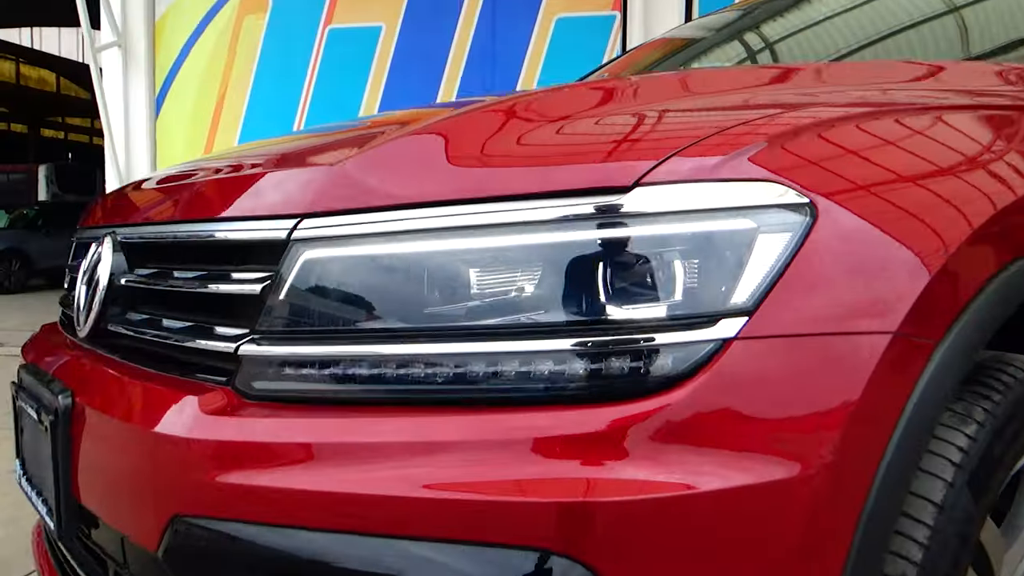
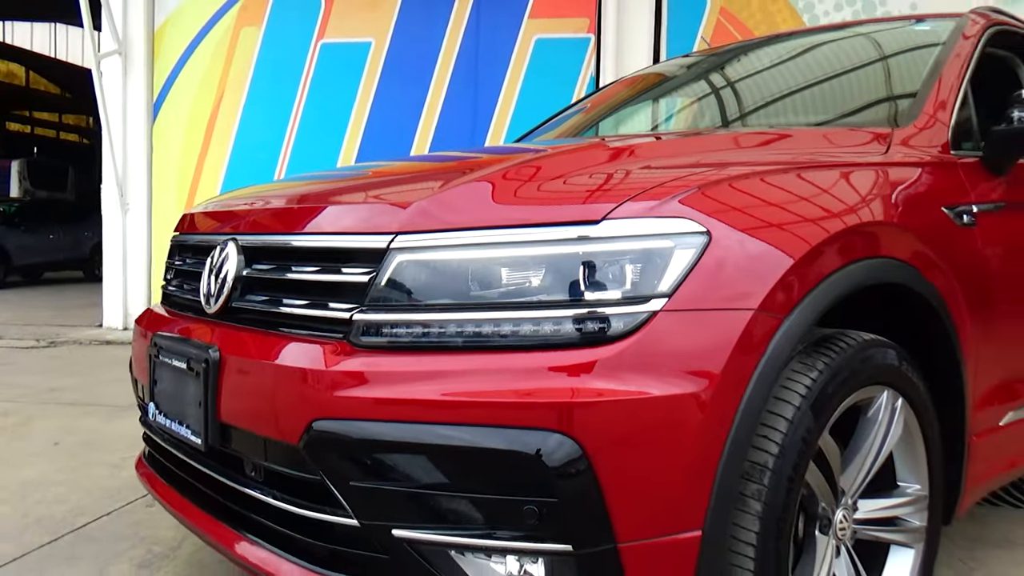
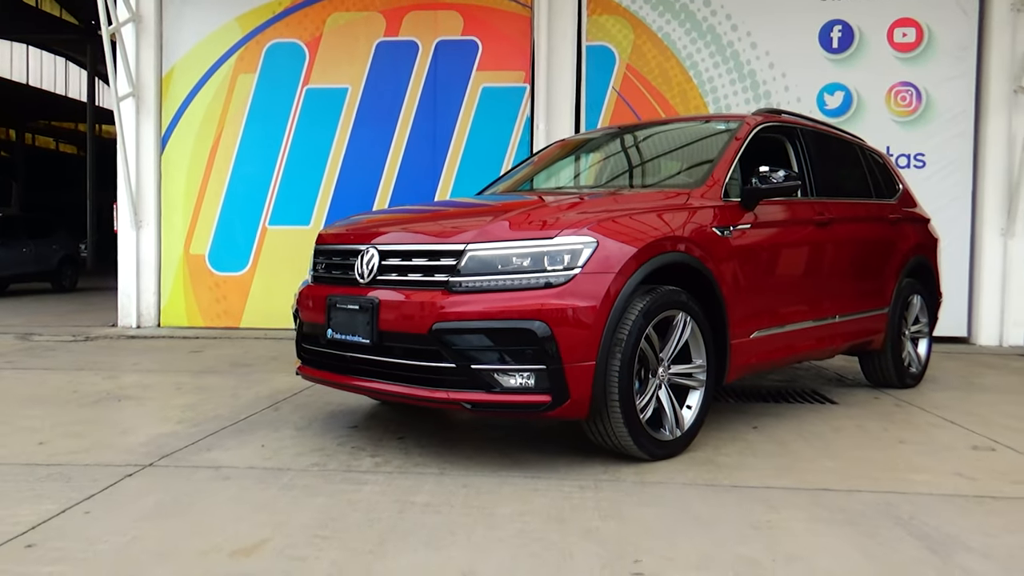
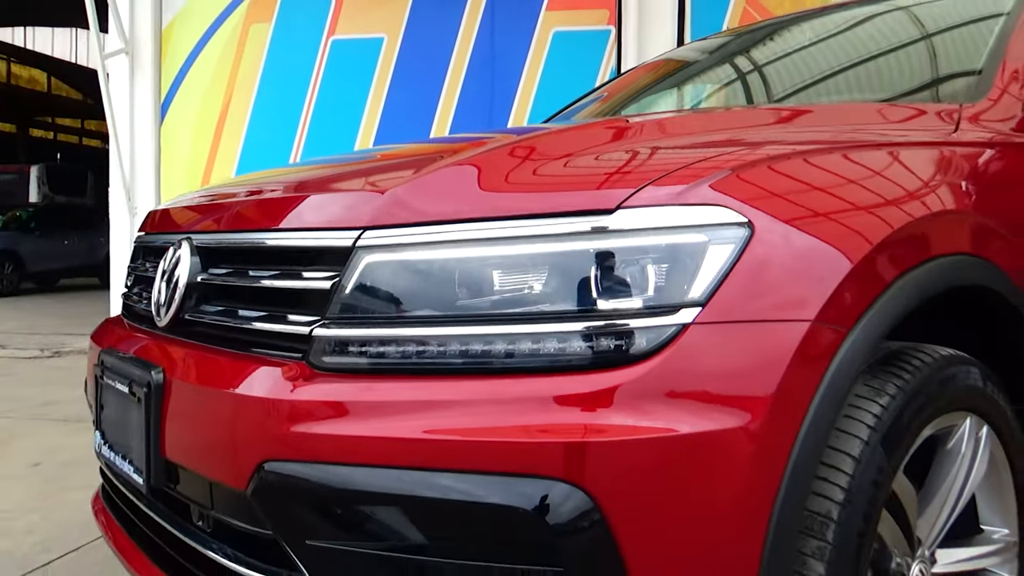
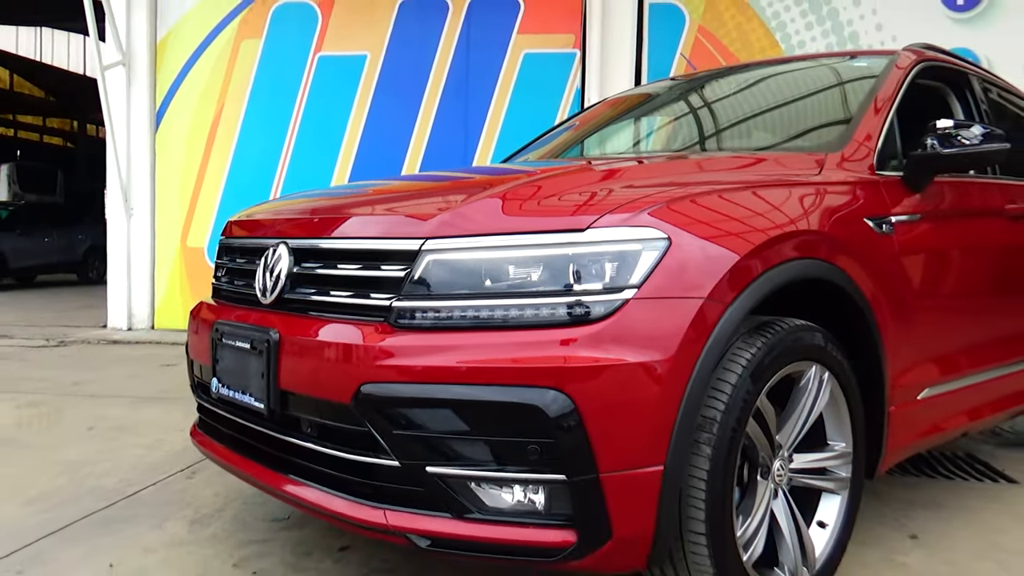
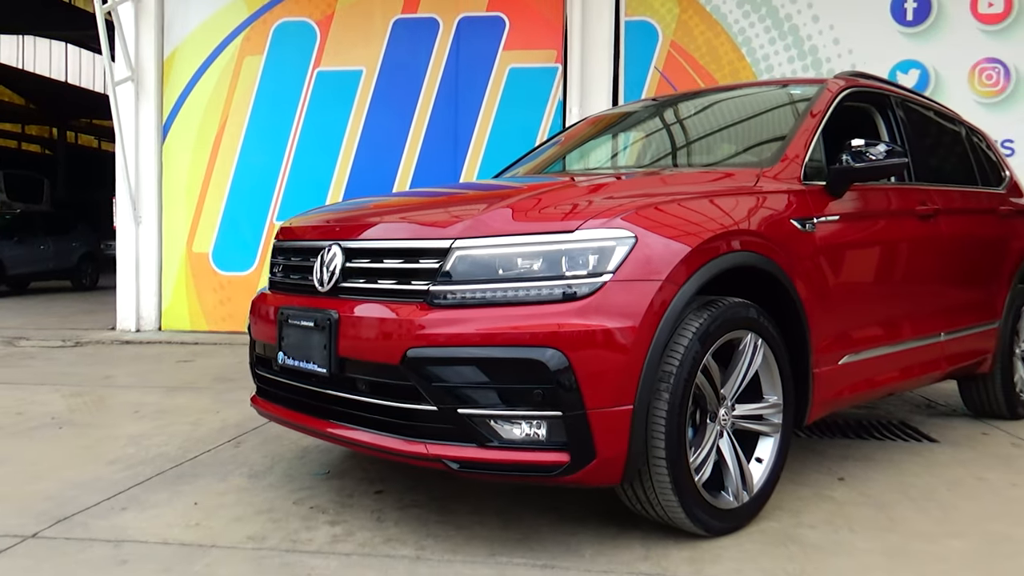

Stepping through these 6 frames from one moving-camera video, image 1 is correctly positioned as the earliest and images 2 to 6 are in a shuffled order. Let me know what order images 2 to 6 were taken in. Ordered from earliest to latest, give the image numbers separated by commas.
4, 2, 5, 6, 3
